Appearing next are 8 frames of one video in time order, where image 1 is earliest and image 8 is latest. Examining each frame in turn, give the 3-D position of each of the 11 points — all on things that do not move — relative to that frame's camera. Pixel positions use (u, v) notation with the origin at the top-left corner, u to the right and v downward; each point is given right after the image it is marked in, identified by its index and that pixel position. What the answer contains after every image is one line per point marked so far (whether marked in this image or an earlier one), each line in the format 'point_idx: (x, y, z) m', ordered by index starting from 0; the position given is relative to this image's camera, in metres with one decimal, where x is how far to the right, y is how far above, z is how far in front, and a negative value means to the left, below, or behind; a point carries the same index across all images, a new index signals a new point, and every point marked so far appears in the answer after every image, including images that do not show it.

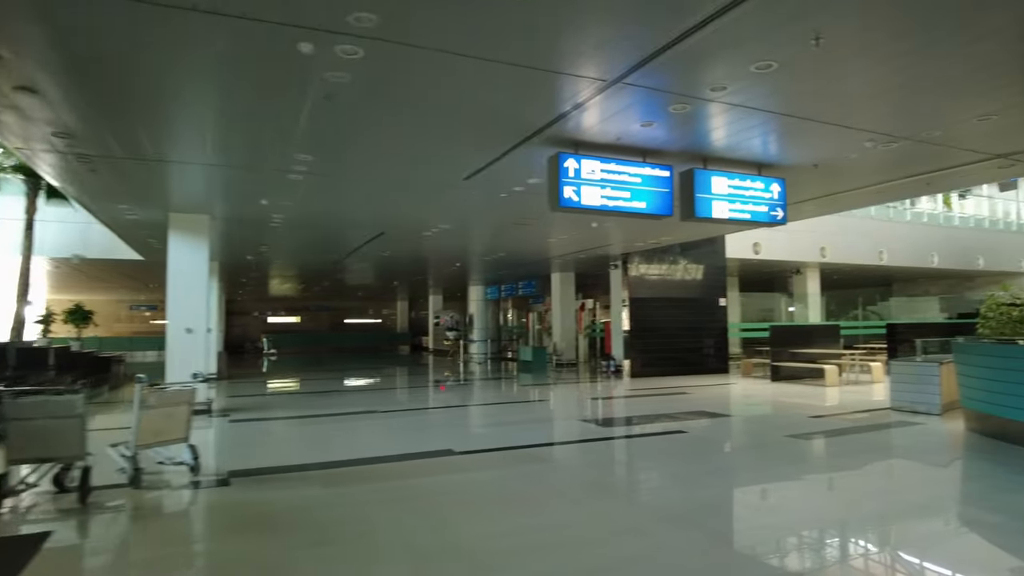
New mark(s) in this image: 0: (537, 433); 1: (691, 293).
0: (+0.3, -1.8, +8.4) m
1: (+4.4, -0.1, +15.9) m
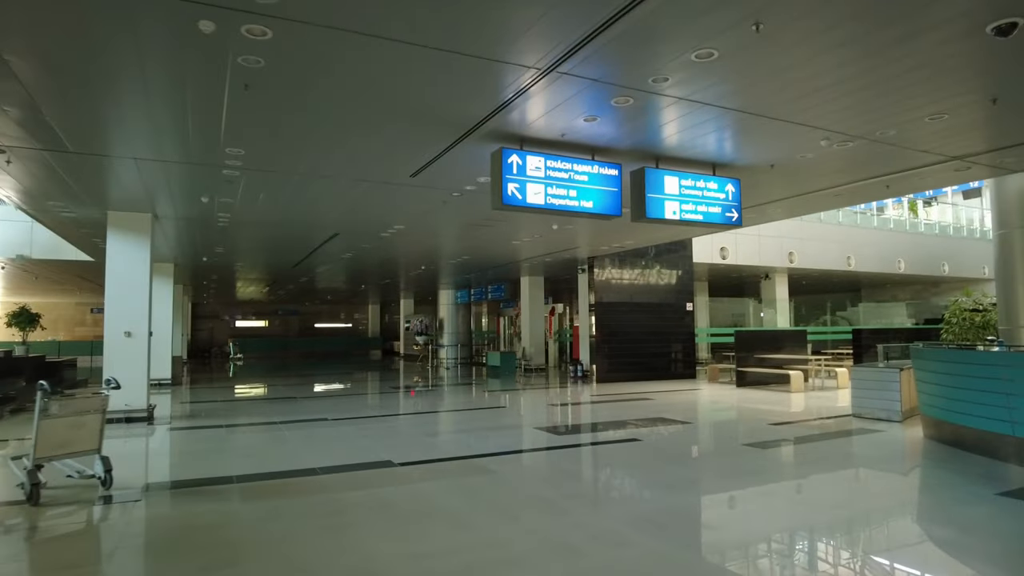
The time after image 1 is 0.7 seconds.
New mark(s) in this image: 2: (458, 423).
0: (-0.3, -1.9, +8.1) m
1: (+3.6, -0.2, +15.8) m
2: (-0.8, -2.1, +10.0) m
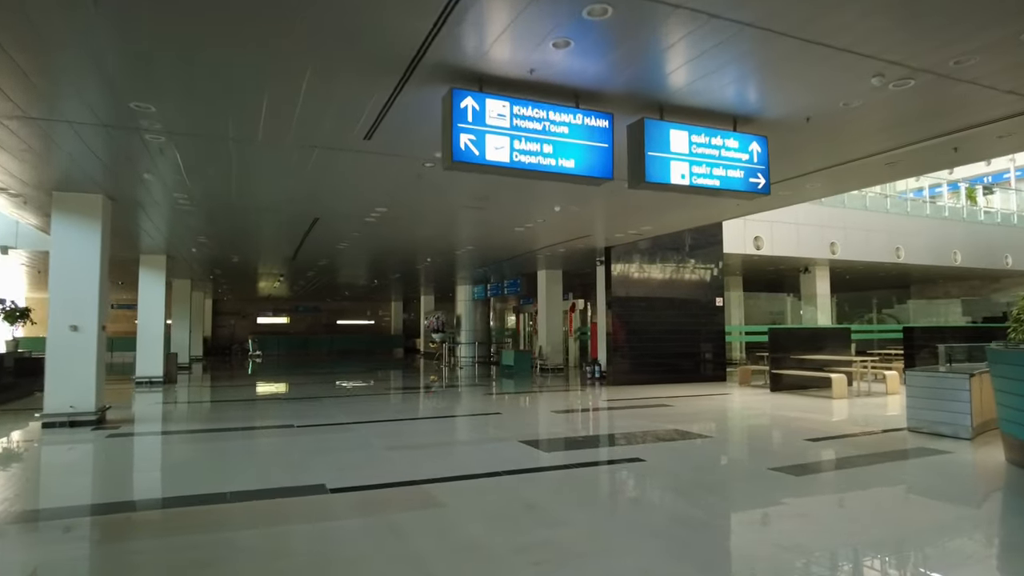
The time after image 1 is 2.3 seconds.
0: (-0.4, -1.7, +7.0) m
1: (+3.9, -0.1, +14.4) m
2: (-0.8, -1.9, +8.9) m
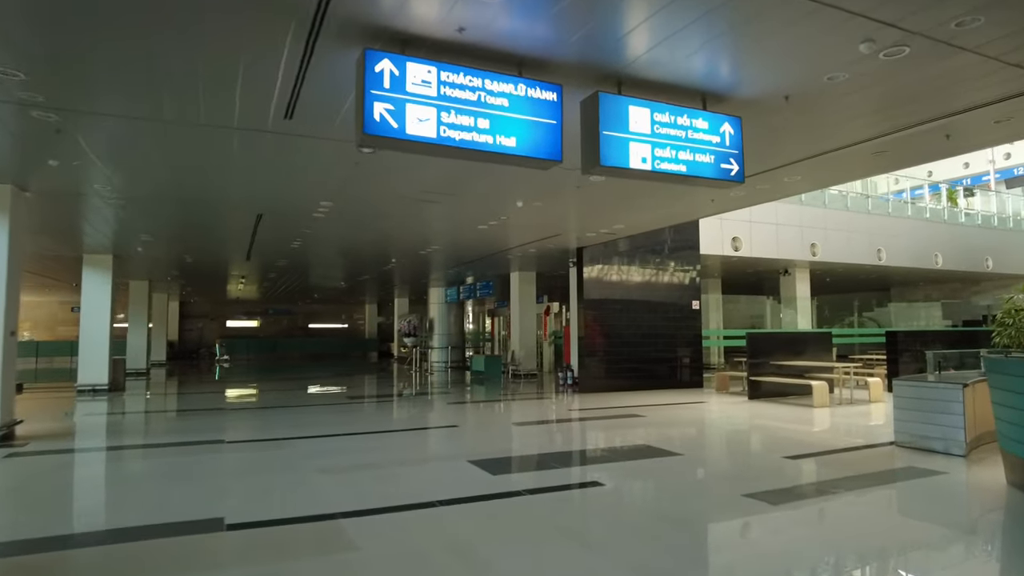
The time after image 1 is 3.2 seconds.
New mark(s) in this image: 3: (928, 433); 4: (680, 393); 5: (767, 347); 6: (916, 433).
0: (-0.9, -1.8, +6.3) m
1: (+3.2, -0.2, +13.8) m
2: (-1.3, -1.9, +8.2) m
3: (+3.9, -1.4, +6.1) m
4: (+3.3, -2.1, +12.9) m
5: (+4.6, -1.1, +11.8) m
6: (+3.8, -1.4, +6.2) m
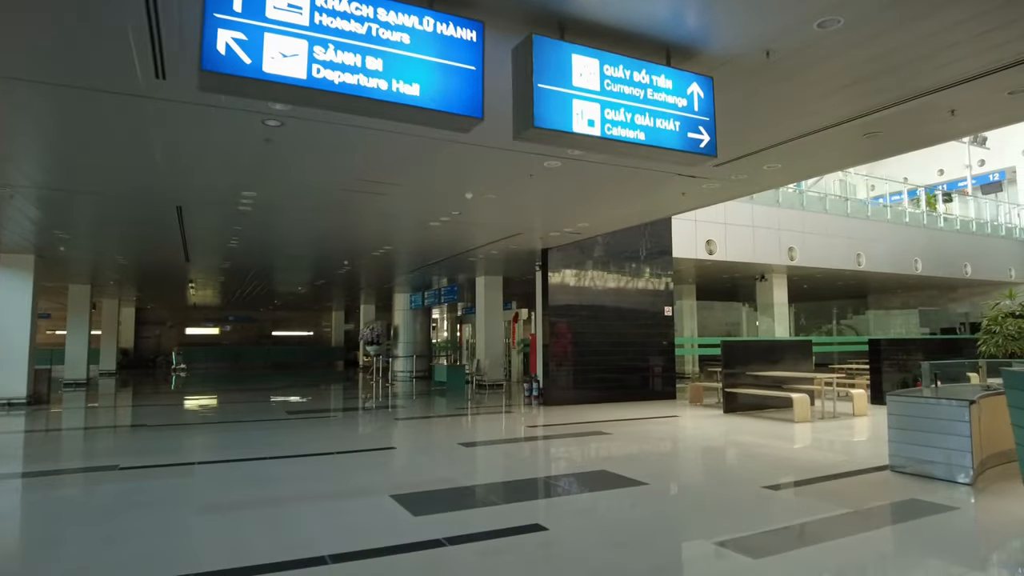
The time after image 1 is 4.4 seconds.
0: (-1.4, -1.8, +5.4) m
1: (+2.5, -0.3, +13.1) m
2: (-1.9, -2.0, +7.2) m
3: (+3.4, -1.4, +5.3) m
4: (+2.6, -2.2, +12.1) m
5: (+3.9, -1.2, +11.1) m
6: (+3.3, -1.4, +5.4) m
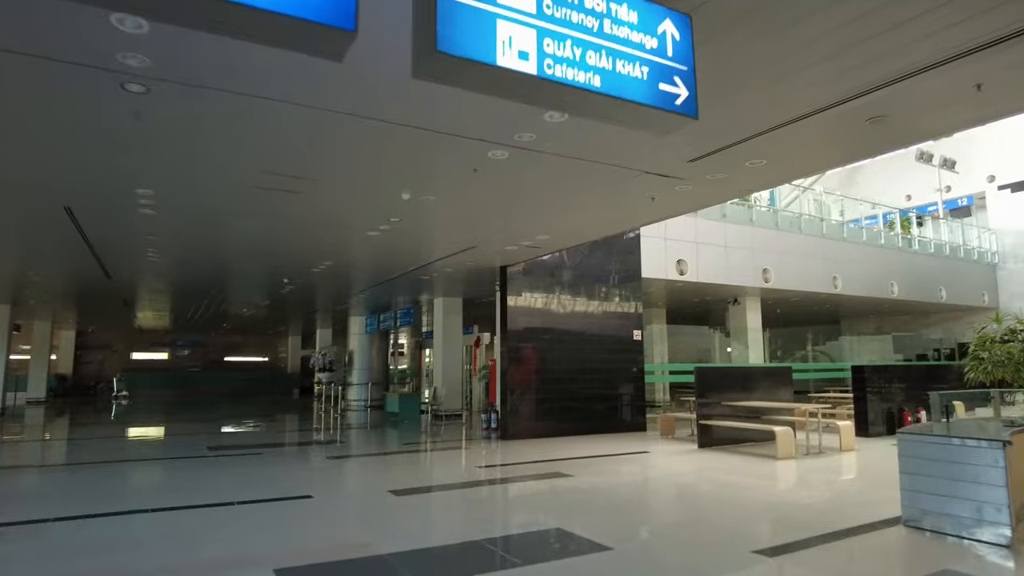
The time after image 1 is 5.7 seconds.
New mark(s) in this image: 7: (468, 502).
0: (-1.8, -1.8, +4.3) m
1: (+1.7, -0.7, +12.2) m
2: (-2.4, -2.1, +6.1) m
3: (+2.9, -1.5, +4.4) m
4: (+1.8, -2.5, +11.1) m
5: (+3.2, -1.5, +10.2) m
6: (+2.9, -1.5, +4.5) m
7: (-0.5, -2.3, +6.9) m
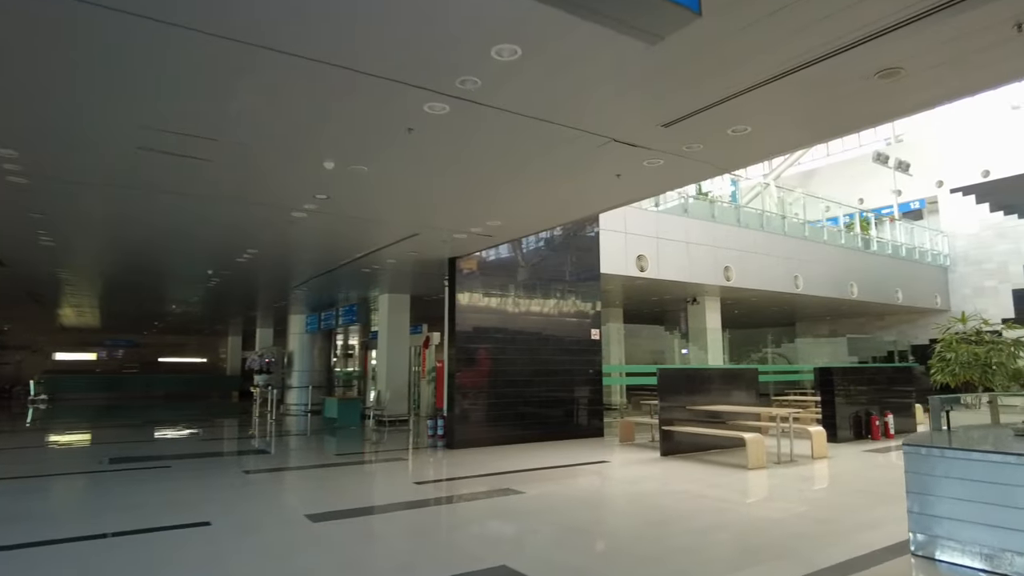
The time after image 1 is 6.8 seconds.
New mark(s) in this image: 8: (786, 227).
0: (-2.2, -1.7, +3.3) m
1: (+0.8, -0.6, +11.4) m
2: (-2.9, -2.0, +5.0) m
3: (+2.6, -1.4, +3.7) m
4: (+1.0, -2.5, +10.3) m
5: (+2.5, -1.4, +9.6) m
6: (+2.5, -1.4, +3.8) m
7: (-1.1, -2.2, +6.0) m
8: (+6.2, +1.4, +15.0) m
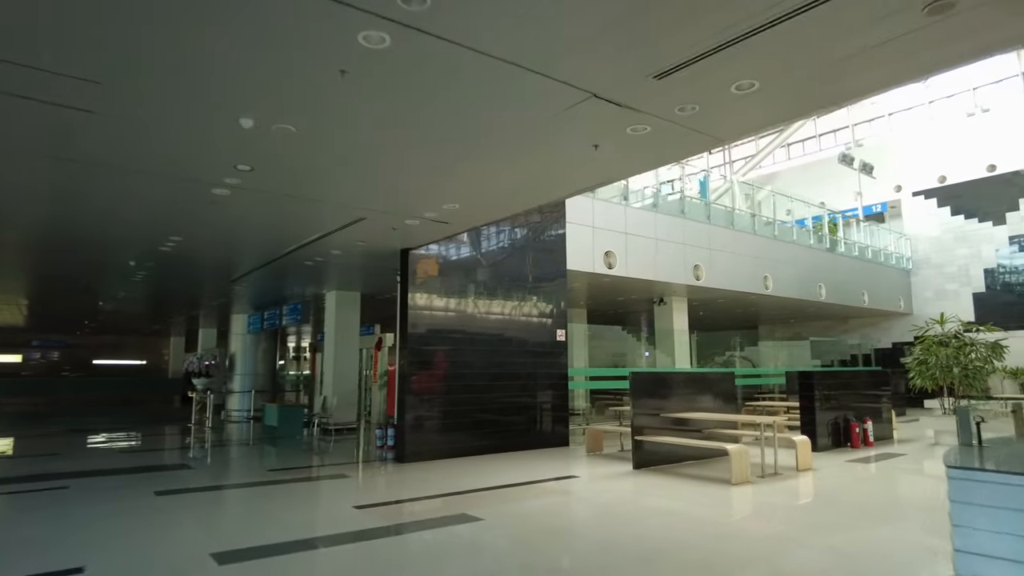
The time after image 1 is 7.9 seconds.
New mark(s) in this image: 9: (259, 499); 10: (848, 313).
0: (-2.3, -1.6, +2.4) m
1: (+0.1, -0.6, +10.6) m
2: (-3.2, -1.9, +4.0) m
3: (+2.4, -1.3, +3.1) m
4: (+0.4, -2.4, +9.6) m
5: (+1.9, -1.4, +8.9) m
6: (+2.3, -1.4, +3.1) m
7: (-1.4, -2.1, +5.1) m
8: (+5.4, +1.4, +14.6) m
9: (-3.0, -2.4, +7.4) m
10: (+9.6, -0.7, +18.7) m
